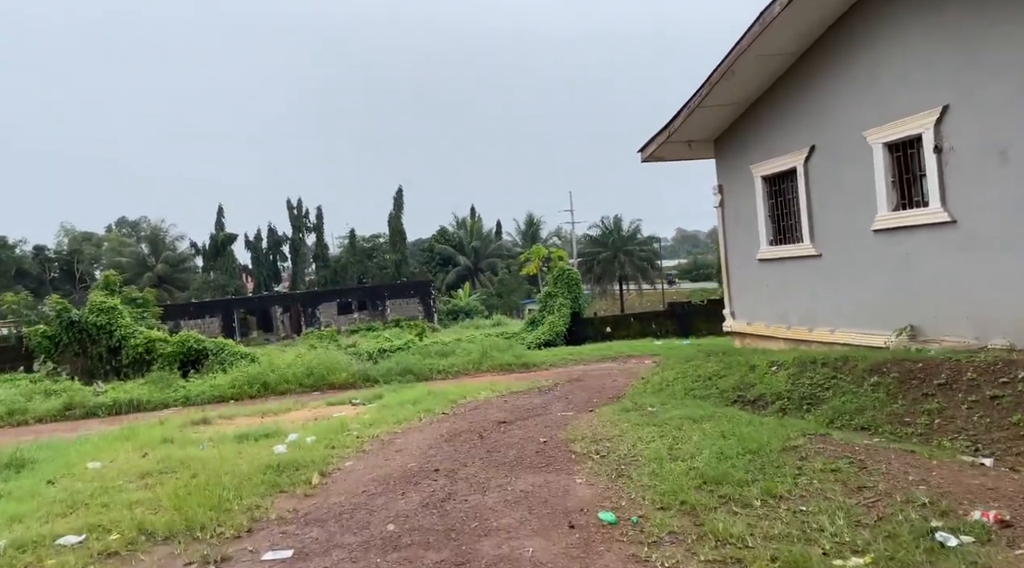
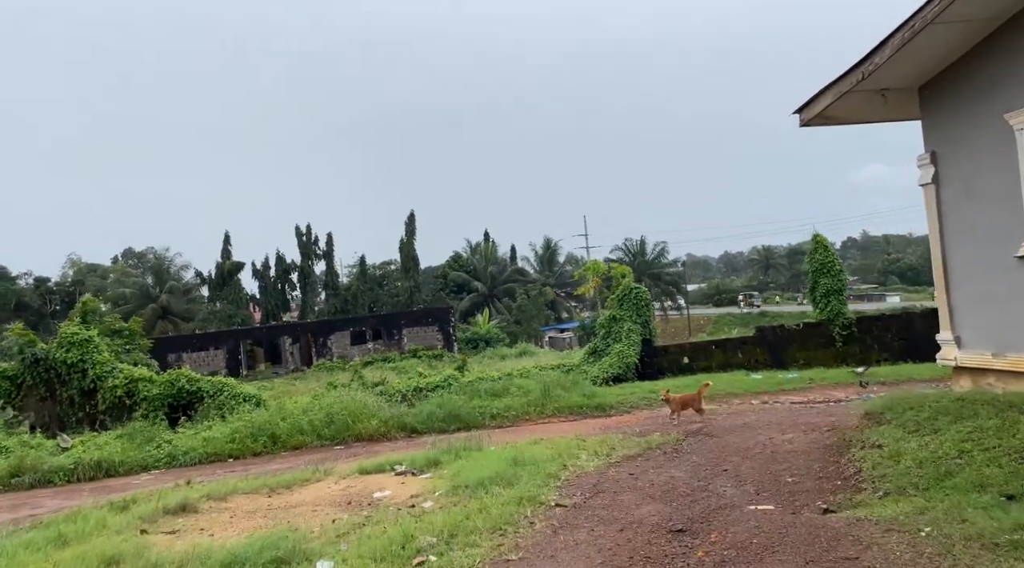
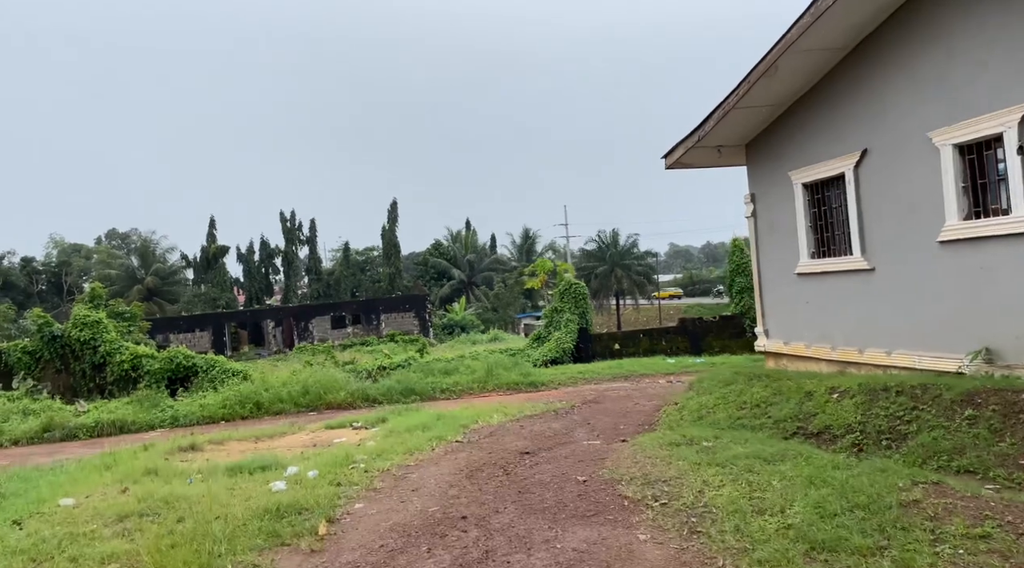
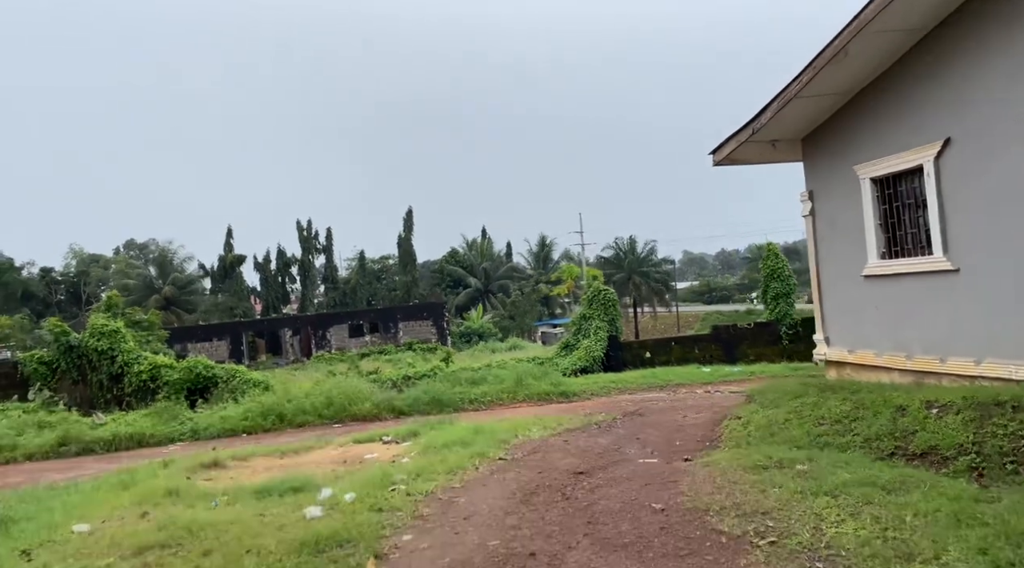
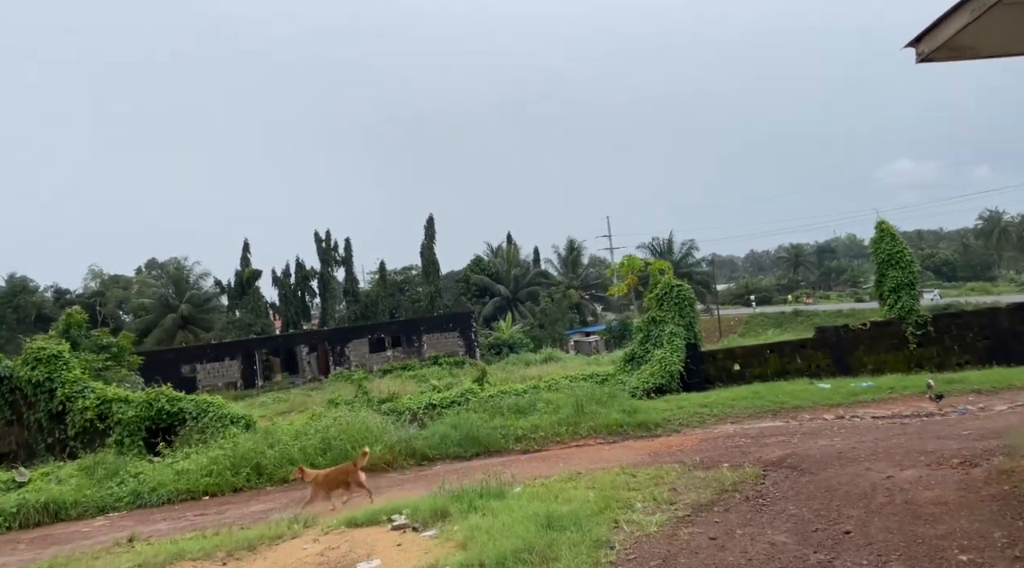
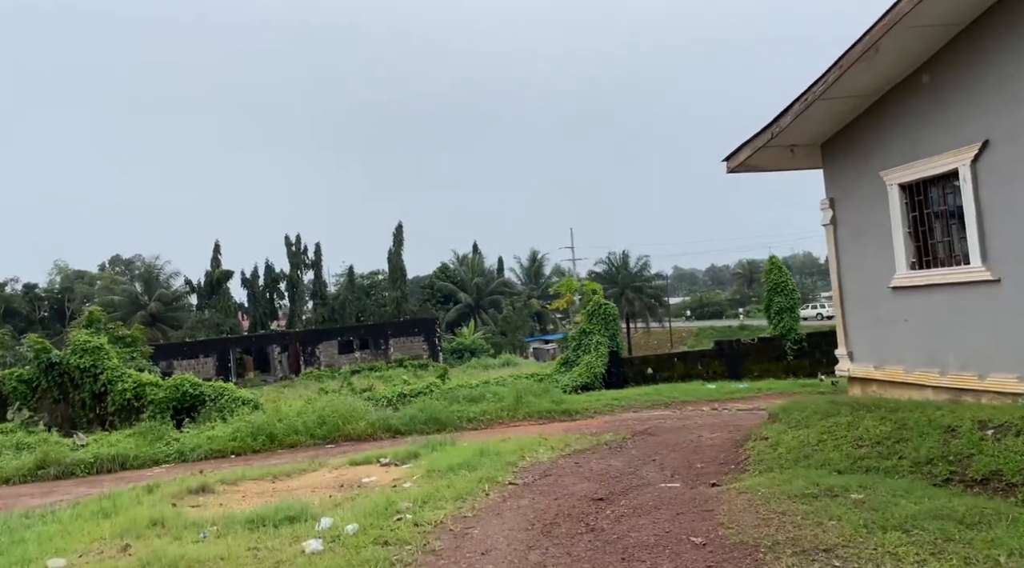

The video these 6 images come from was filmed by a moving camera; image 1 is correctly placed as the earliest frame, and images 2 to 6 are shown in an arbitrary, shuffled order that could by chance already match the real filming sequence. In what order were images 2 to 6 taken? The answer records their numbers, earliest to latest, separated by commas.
3, 4, 6, 2, 5
